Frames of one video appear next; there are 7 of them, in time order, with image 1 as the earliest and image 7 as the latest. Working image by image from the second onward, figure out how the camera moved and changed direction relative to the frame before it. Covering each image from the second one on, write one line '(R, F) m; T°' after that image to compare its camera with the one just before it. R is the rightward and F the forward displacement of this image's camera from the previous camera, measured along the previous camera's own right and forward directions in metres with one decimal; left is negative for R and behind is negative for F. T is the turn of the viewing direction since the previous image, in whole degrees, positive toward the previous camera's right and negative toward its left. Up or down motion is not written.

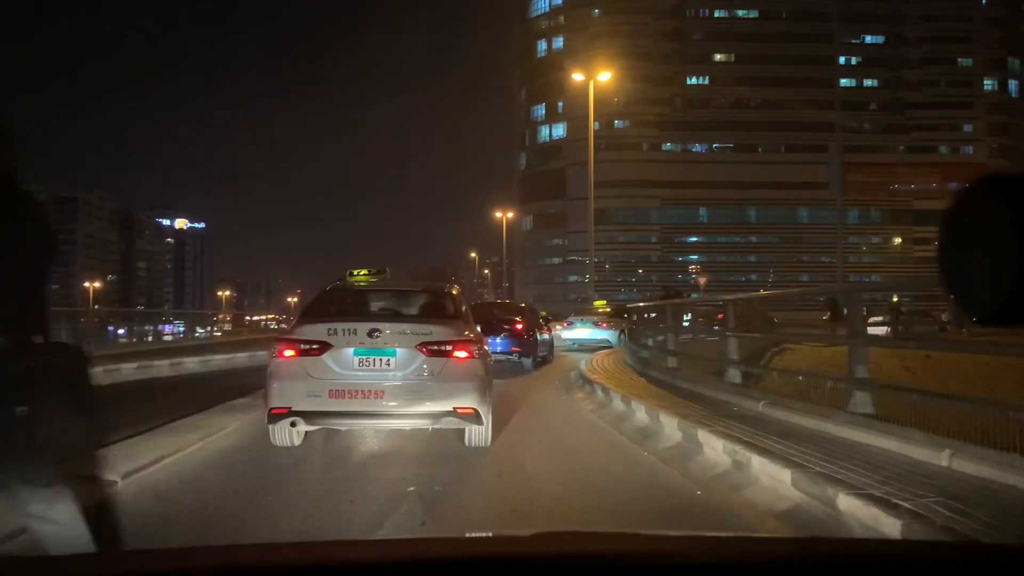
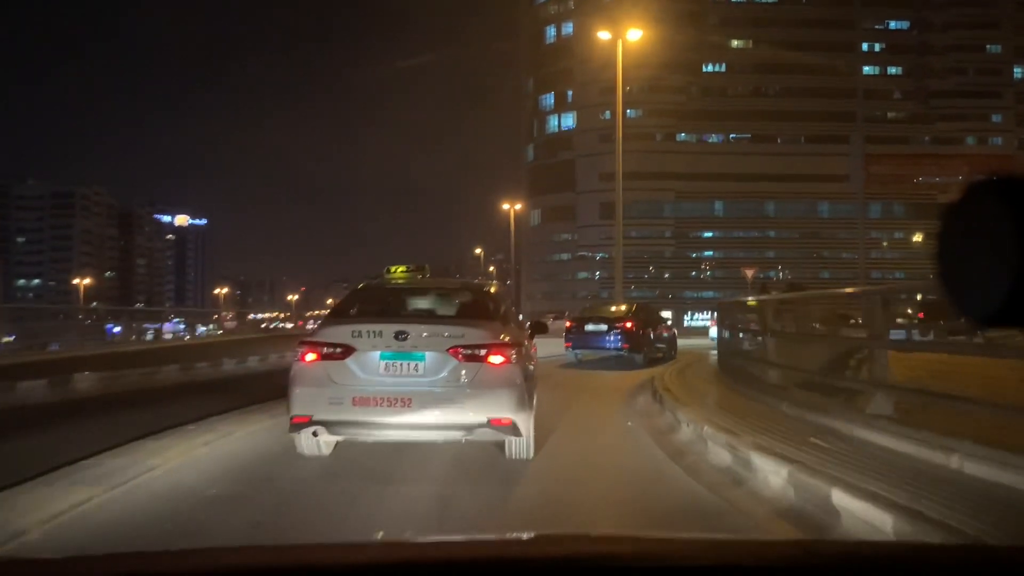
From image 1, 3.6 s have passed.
(-0.5, +2.0) m; 0°
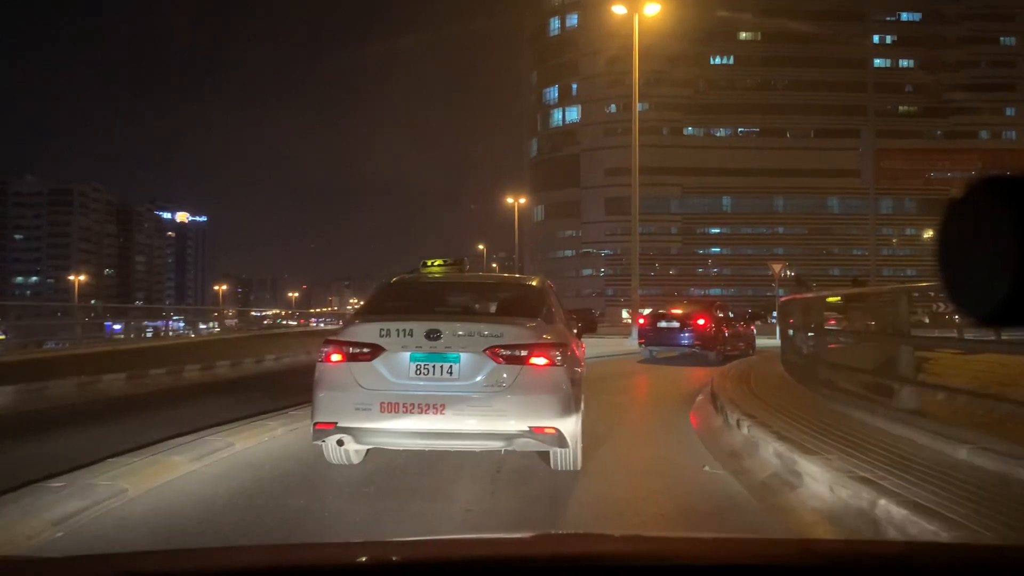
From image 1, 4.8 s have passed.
(-0.4, +0.8) m; 0°
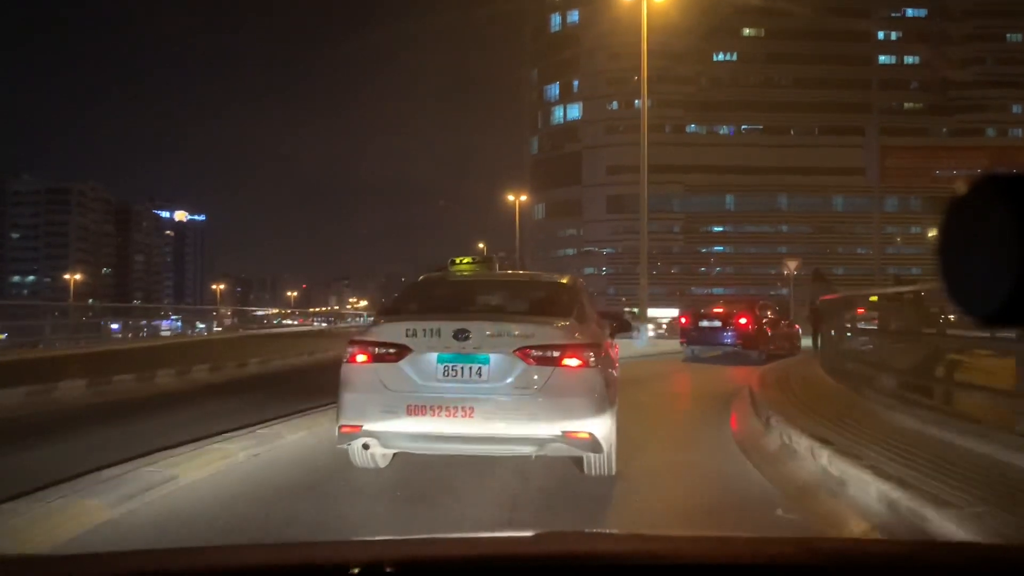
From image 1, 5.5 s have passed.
(-0.3, +0.4) m; 0°
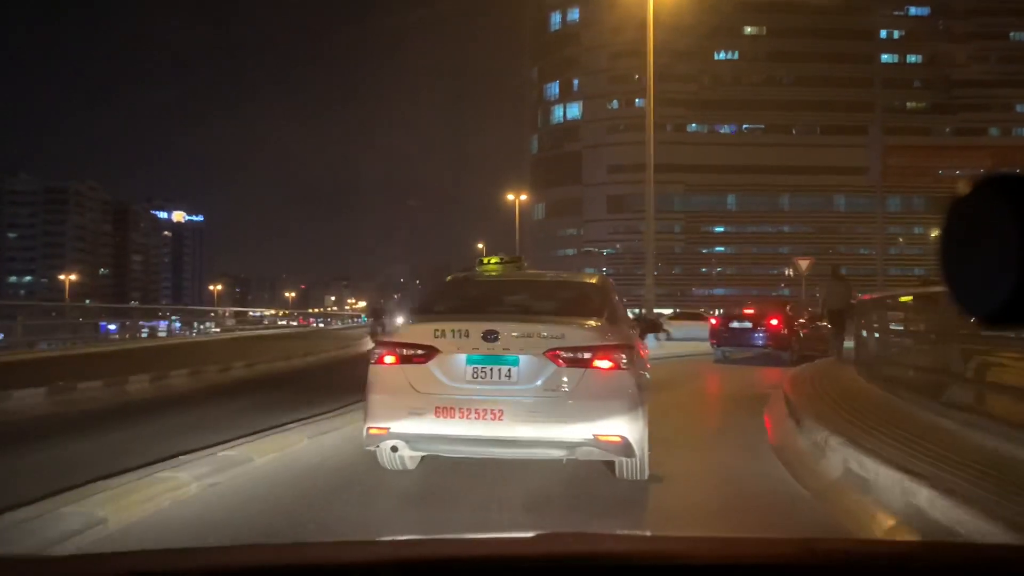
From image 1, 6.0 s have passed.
(-0.2, +0.3) m; 0°
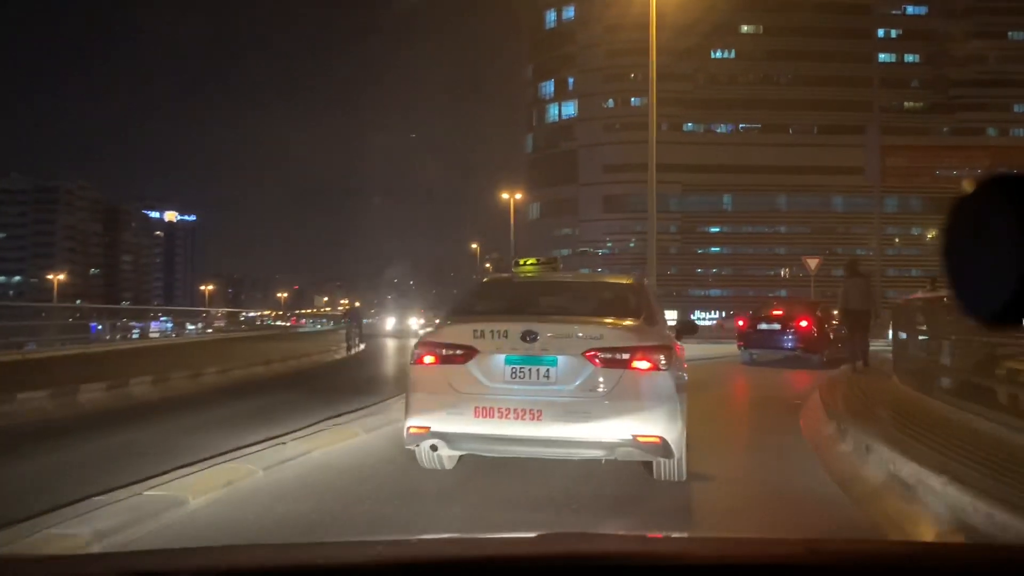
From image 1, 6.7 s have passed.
(-0.3, +0.4) m; +1°
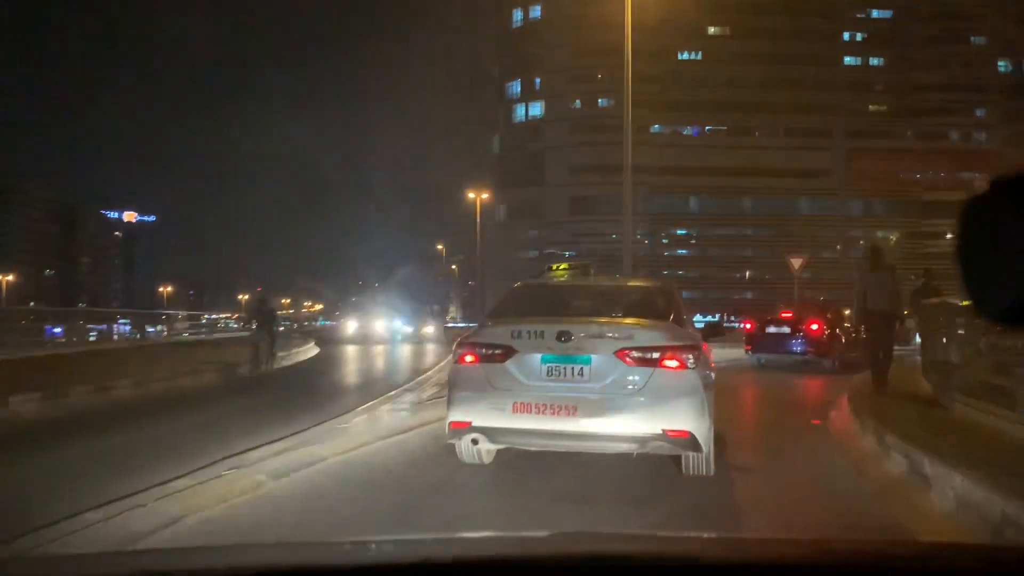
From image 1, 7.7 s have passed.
(-0.4, +0.4) m; +2°
